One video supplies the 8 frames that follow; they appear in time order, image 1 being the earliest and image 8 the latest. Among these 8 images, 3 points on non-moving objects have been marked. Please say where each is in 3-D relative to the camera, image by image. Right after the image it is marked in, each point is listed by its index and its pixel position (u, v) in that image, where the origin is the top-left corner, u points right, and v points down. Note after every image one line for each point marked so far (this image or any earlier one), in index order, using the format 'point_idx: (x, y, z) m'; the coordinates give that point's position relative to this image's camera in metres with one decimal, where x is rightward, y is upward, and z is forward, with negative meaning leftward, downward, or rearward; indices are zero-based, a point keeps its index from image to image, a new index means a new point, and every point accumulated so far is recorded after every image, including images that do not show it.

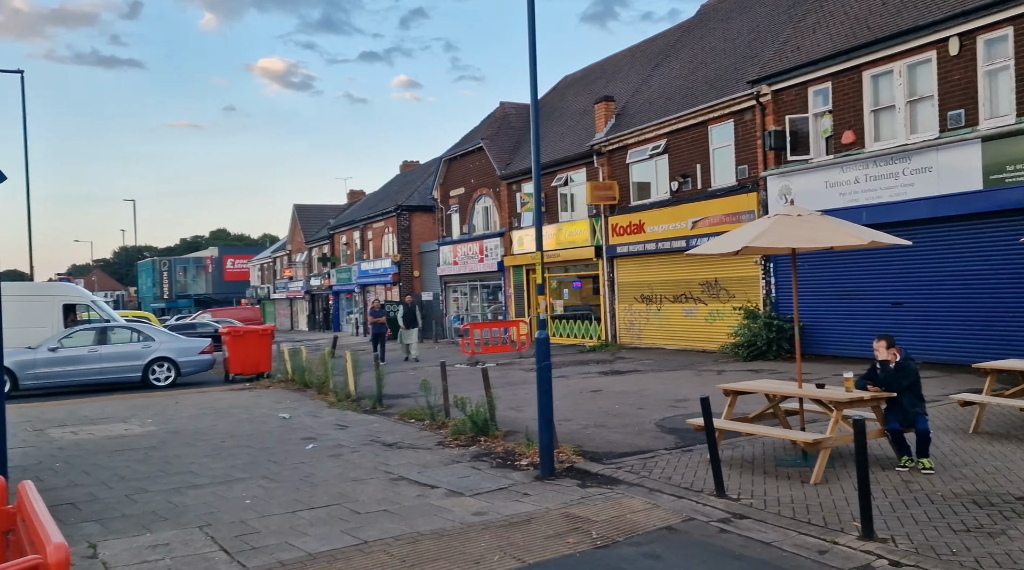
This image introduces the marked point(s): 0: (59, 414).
0: (-7.3, -2.1, +13.7) m
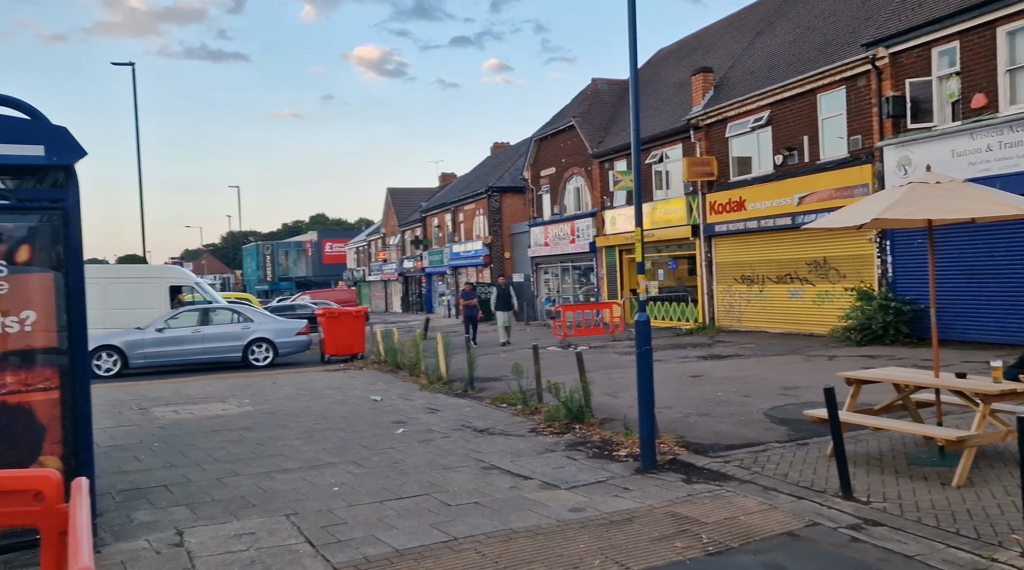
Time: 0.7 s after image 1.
0: (-5.8, -1.8, +13.9) m
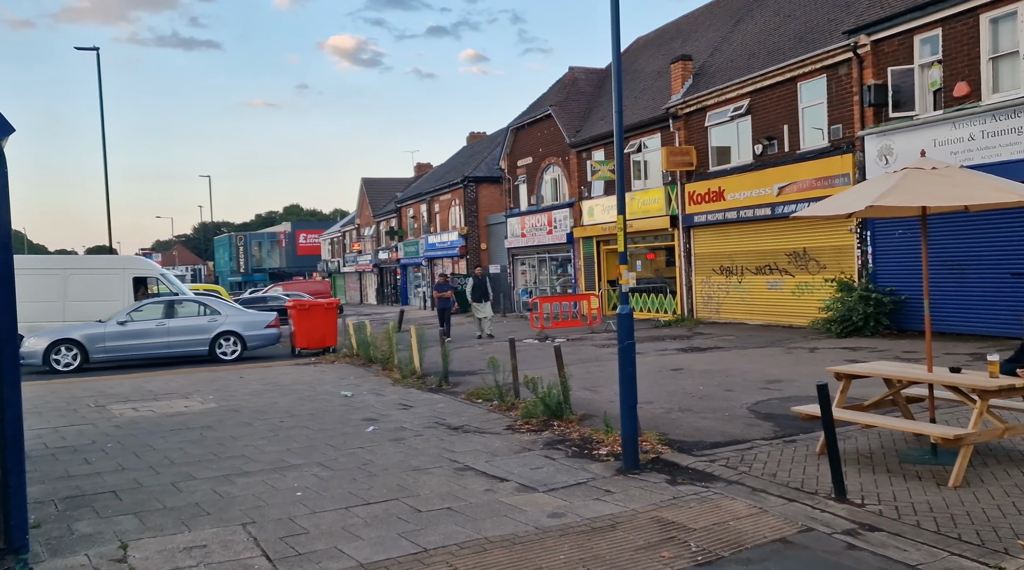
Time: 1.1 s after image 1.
0: (-6.2, -1.6, +13.4) m
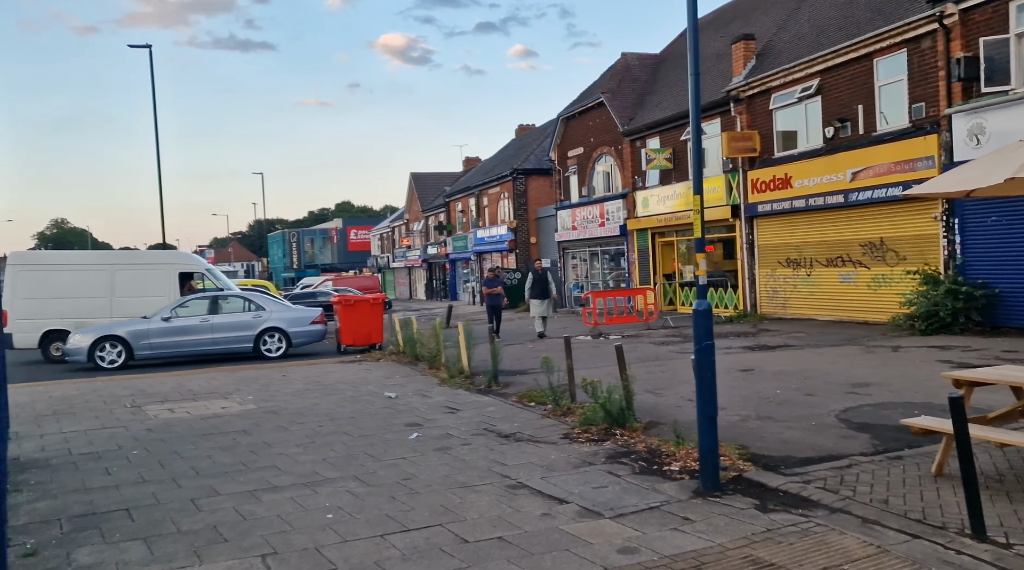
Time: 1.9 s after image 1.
0: (-5.3, -1.5, +12.9) m
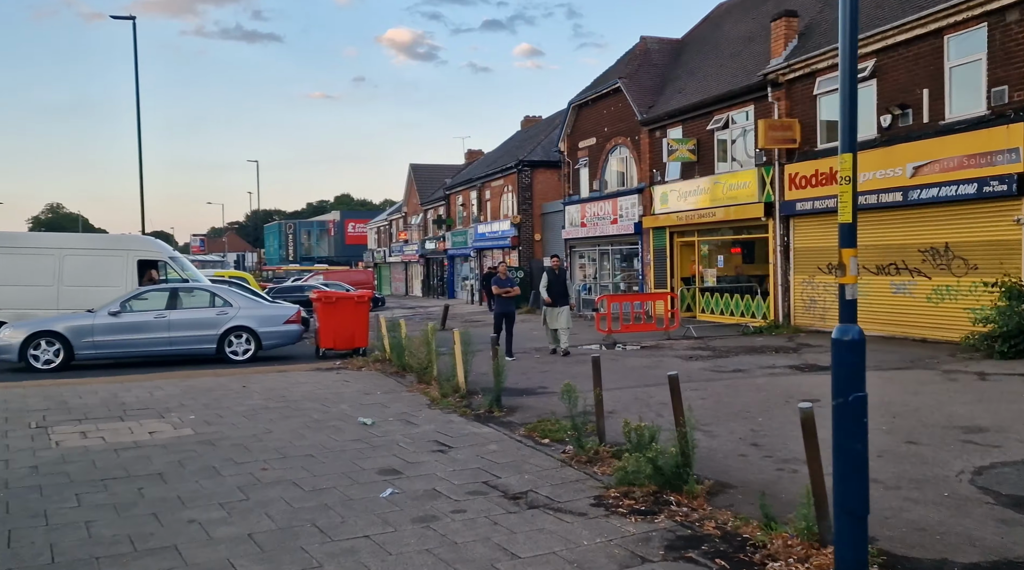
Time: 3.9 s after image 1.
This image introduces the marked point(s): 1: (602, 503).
0: (-5.3, -1.4, +10.6) m
1: (+0.6, -1.4, +5.6) m
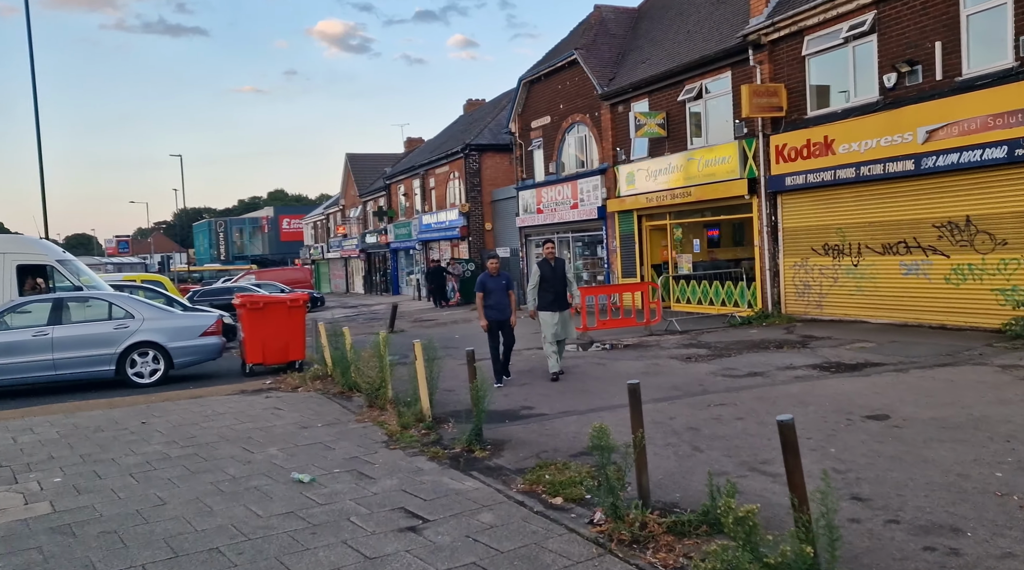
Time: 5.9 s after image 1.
0: (-5.5, -1.5, +8.0) m
1: (+0.7, -1.4, +3.4) m
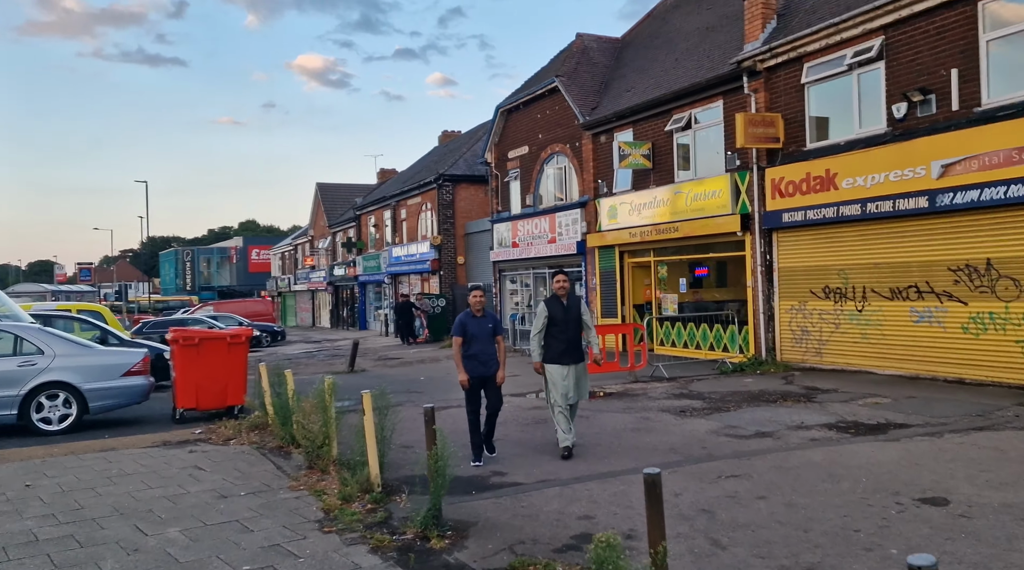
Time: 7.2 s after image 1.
0: (-5.7, -1.7, +6.3) m
1: (+0.6, -1.6, +2.0) m
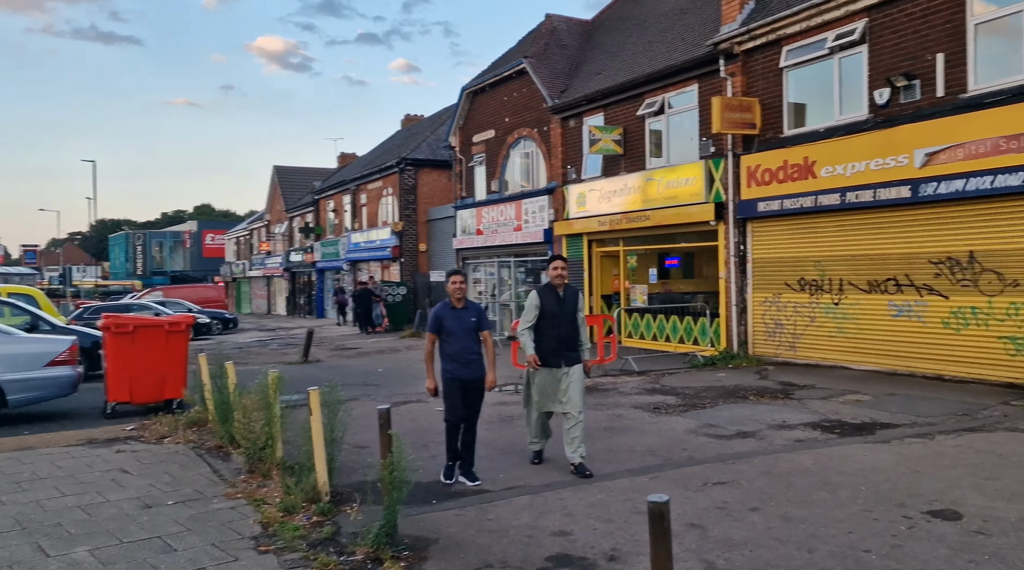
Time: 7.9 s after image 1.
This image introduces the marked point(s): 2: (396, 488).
0: (-6.0, -1.6, +5.4) m
1: (+0.6, -1.5, +1.3) m
2: (-0.7, -1.2, +4.9) m
